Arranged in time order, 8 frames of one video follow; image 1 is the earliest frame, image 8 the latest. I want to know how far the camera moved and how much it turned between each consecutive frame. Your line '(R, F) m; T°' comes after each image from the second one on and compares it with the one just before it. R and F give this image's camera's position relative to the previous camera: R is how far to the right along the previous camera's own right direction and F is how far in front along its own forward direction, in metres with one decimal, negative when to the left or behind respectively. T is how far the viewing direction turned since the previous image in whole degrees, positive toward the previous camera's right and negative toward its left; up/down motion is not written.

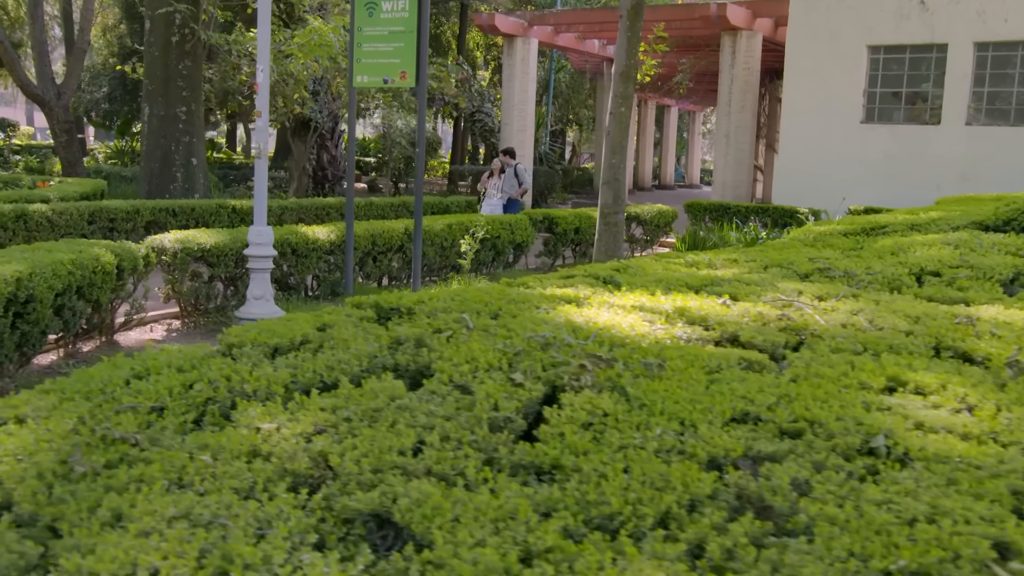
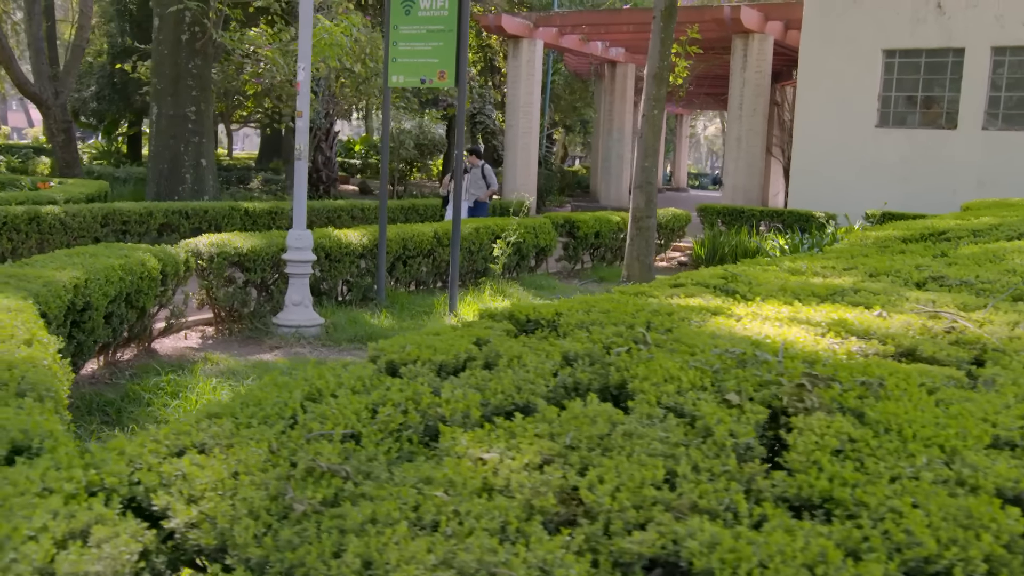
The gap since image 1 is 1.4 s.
(-0.5, +0.2) m; +2°
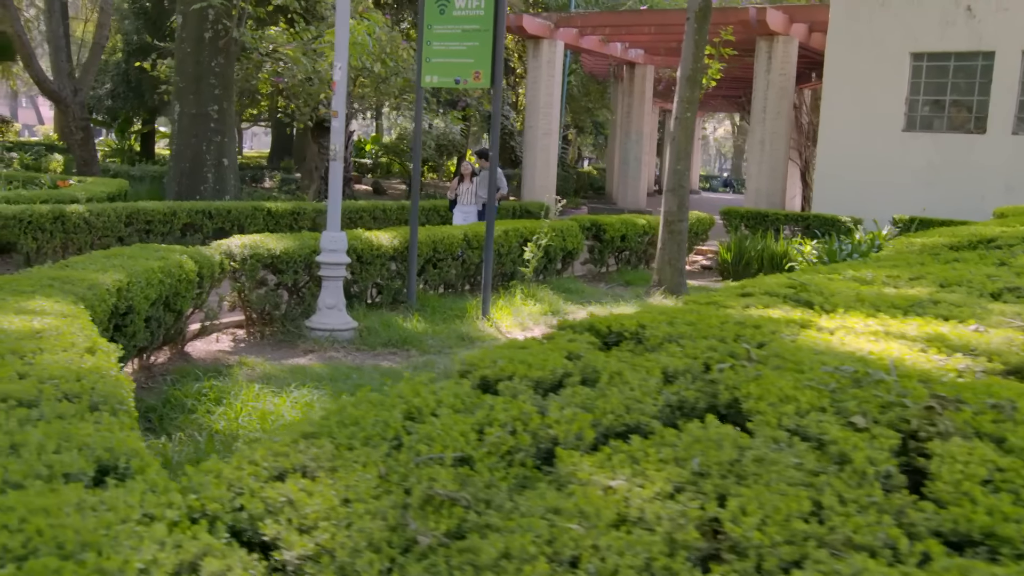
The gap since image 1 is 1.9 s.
(-0.2, +0.1) m; 0°
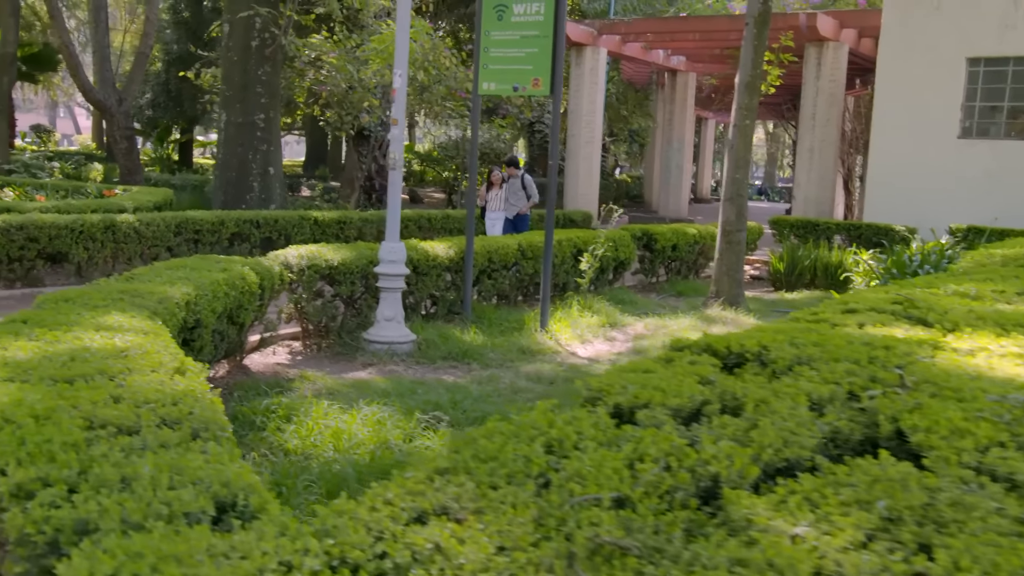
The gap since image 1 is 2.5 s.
(-0.2, +0.2) m; -2°
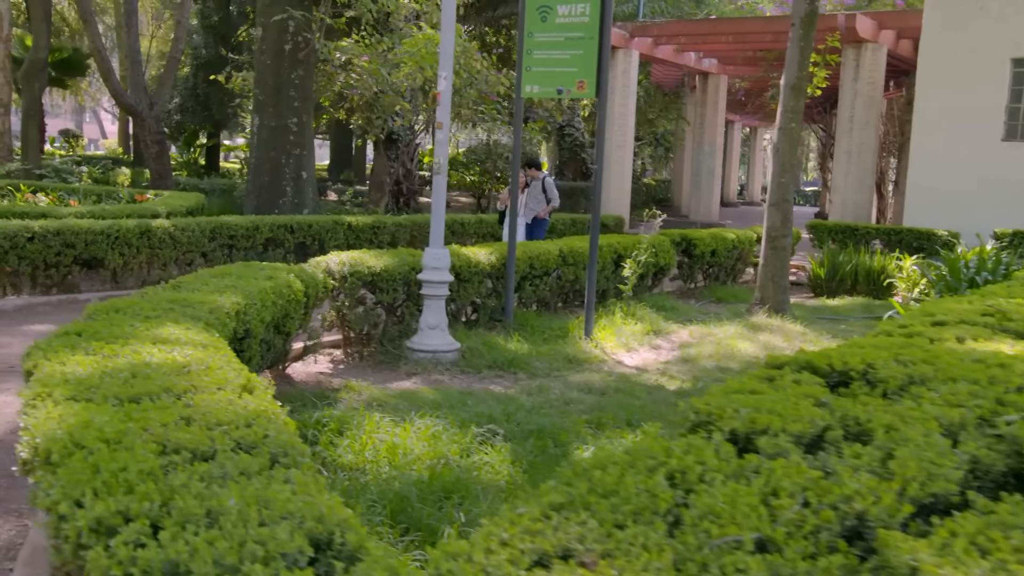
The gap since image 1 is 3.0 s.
(-0.2, +0.2) m; -1°
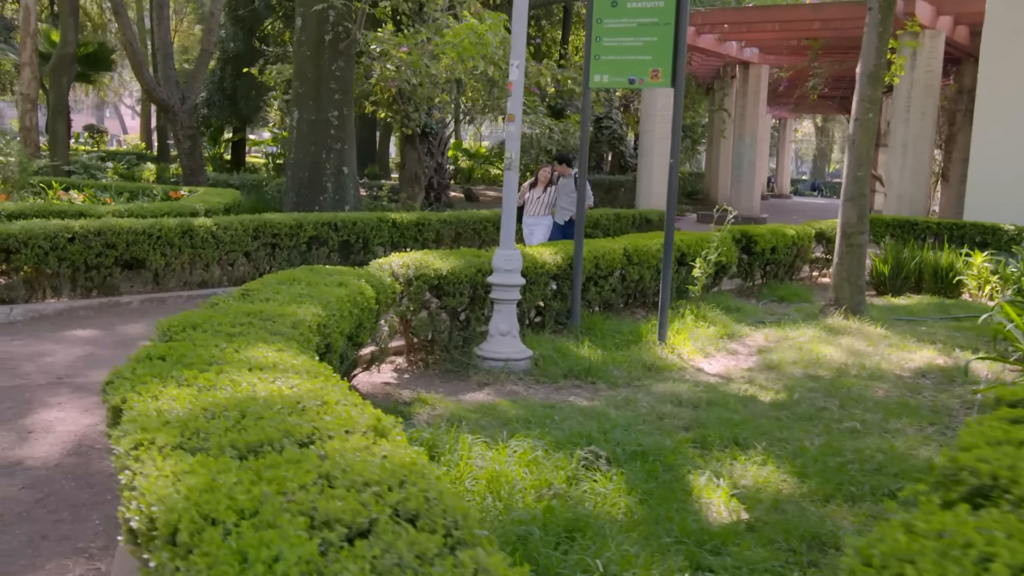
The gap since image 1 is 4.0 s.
(-0.4, +0.4) m; -1°
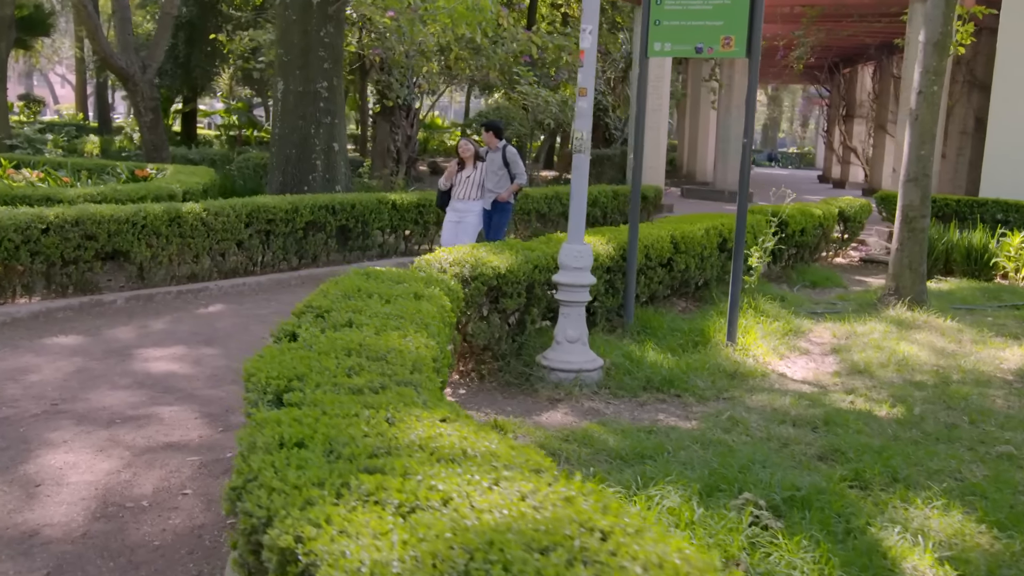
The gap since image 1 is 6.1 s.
(-0.7, +0.8) m; +3°
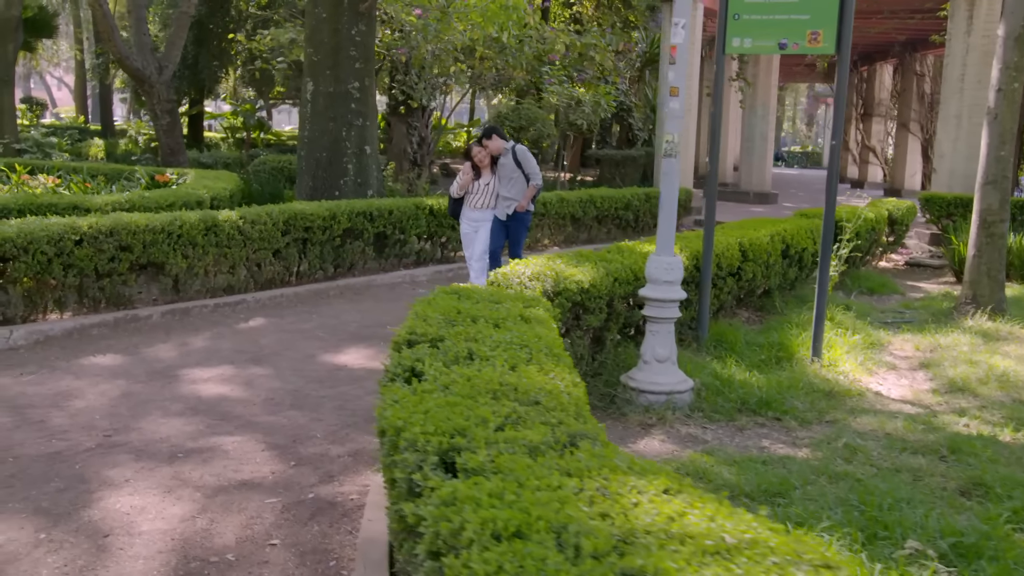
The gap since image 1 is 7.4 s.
(-0.4, +0.4) m; 0°
